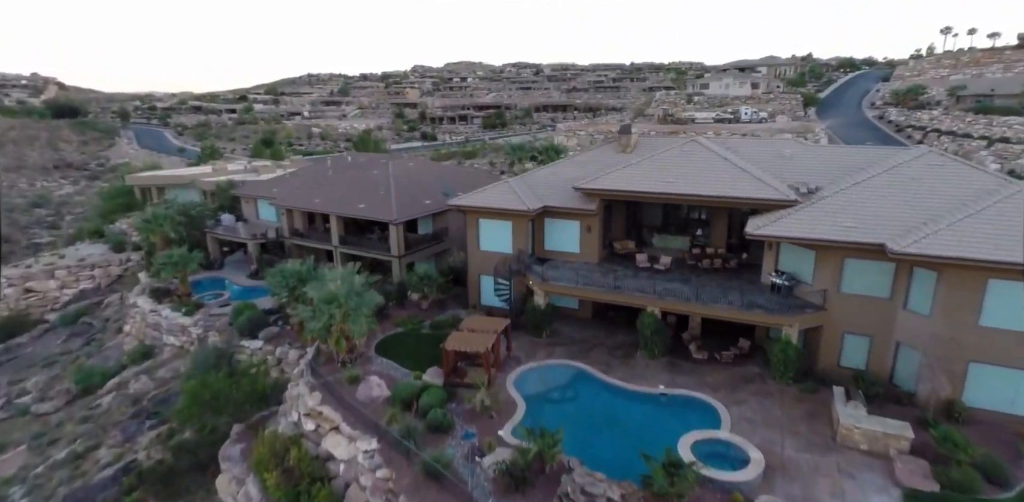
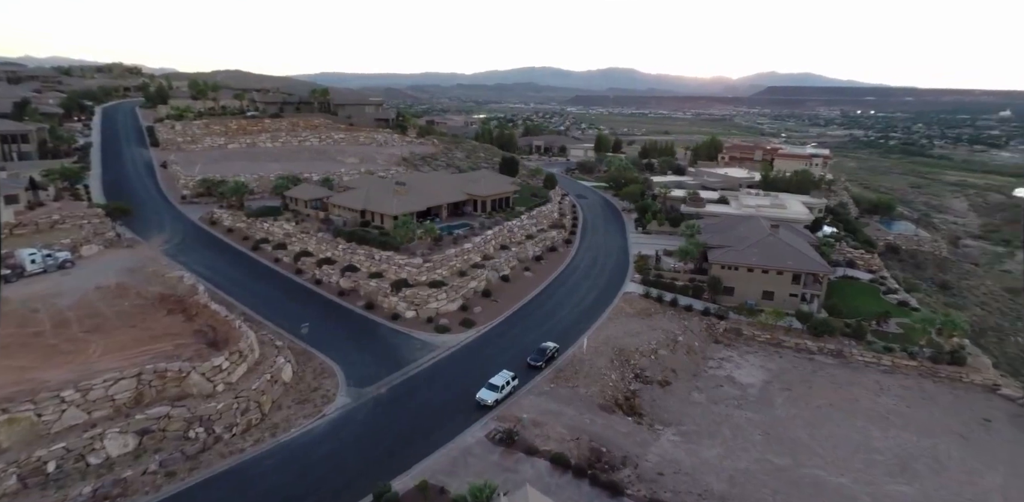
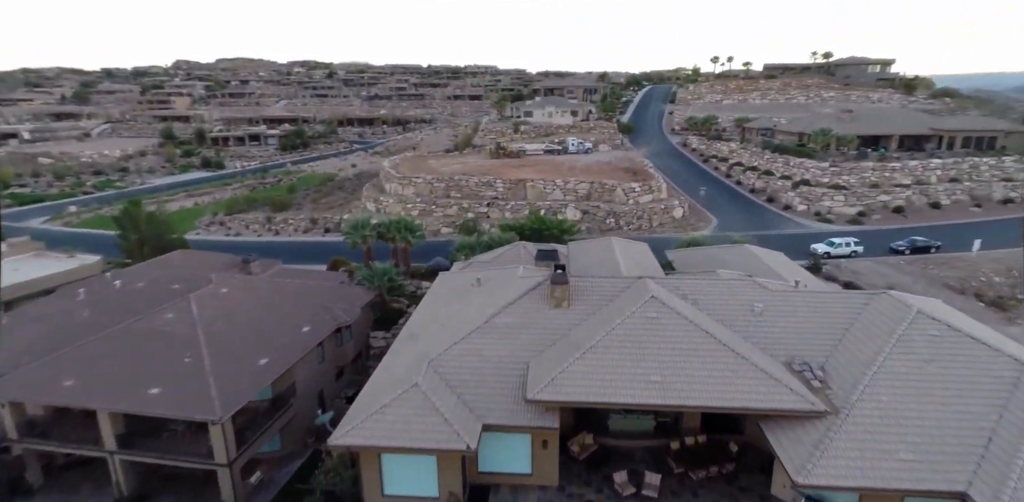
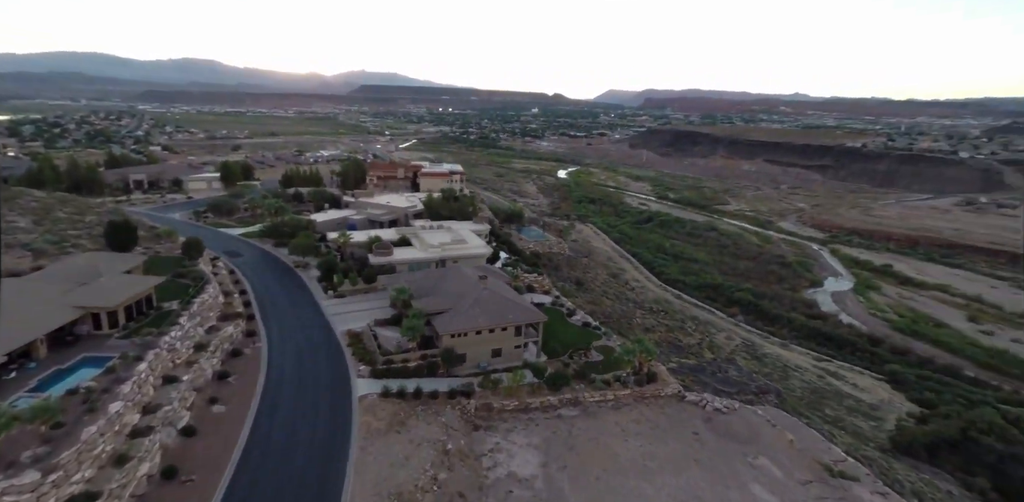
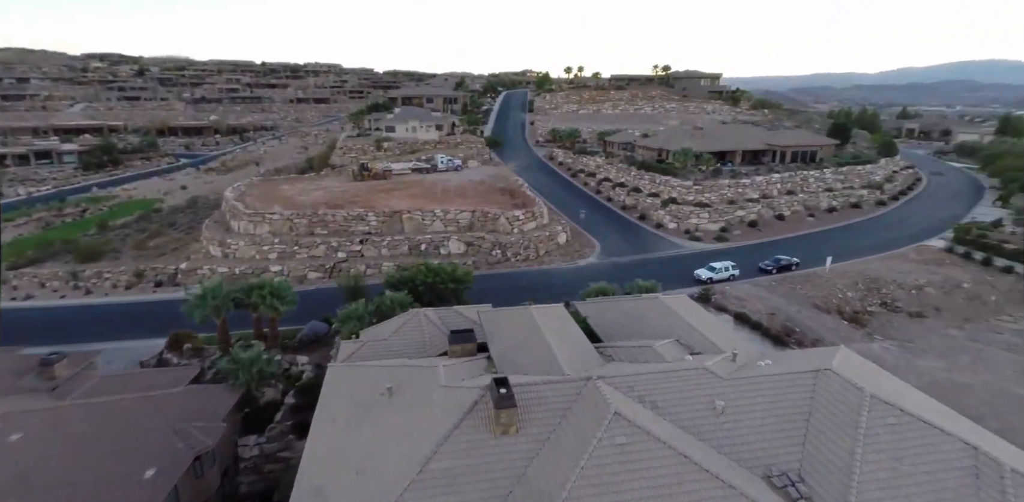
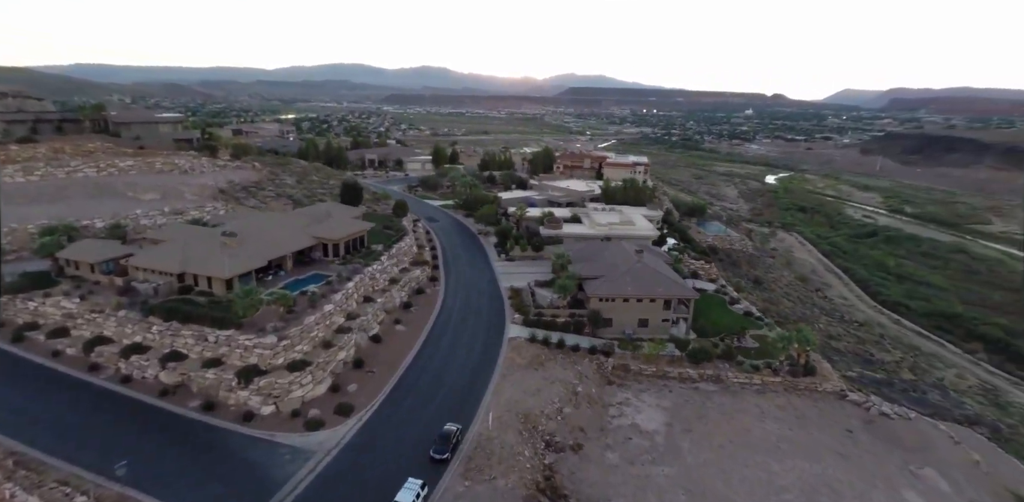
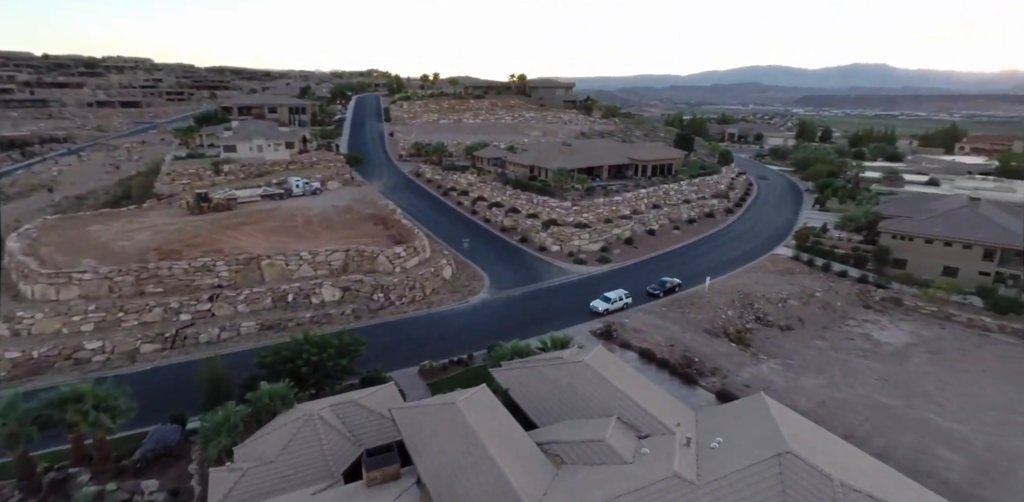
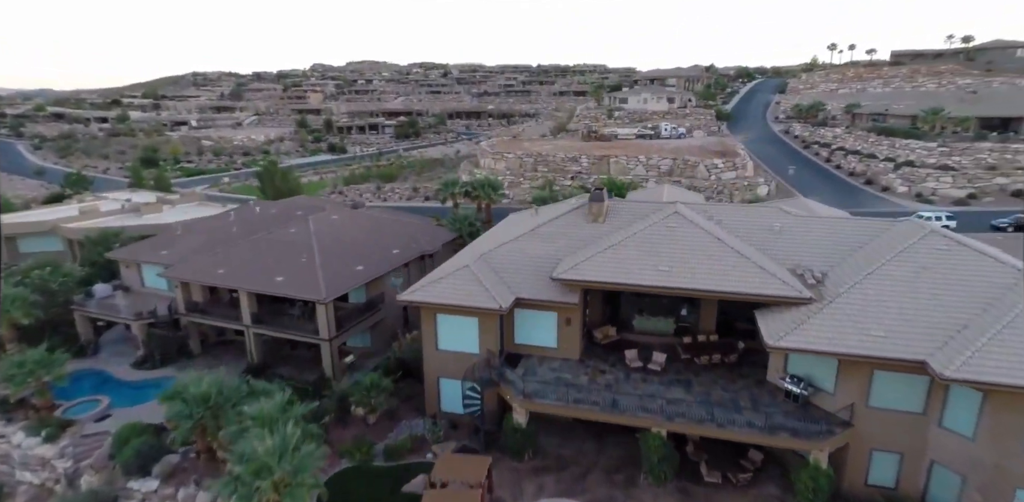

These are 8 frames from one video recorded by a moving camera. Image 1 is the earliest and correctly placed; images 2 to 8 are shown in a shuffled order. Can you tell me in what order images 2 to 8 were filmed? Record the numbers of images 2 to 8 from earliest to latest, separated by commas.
8, 3, 5, 7, 2, 6, 4
